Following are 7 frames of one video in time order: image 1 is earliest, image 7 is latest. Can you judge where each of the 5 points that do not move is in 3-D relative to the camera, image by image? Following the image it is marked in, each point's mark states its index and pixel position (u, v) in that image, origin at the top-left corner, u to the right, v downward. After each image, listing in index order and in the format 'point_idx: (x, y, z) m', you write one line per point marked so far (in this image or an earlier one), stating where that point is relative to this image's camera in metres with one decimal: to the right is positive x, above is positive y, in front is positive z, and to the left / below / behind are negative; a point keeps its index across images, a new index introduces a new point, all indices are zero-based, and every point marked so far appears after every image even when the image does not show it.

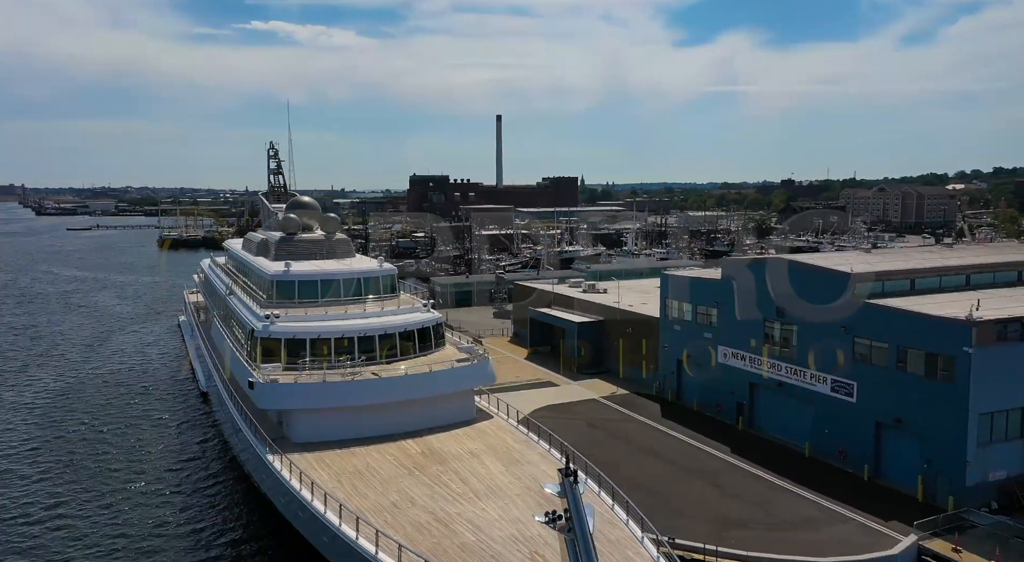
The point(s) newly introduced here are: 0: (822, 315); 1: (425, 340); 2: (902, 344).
0: (+7.1, -0.7, +16.6) m
1: (-2.1, -1.4, +17.5) m
2: (+8.0, -1.3, +14.9) m
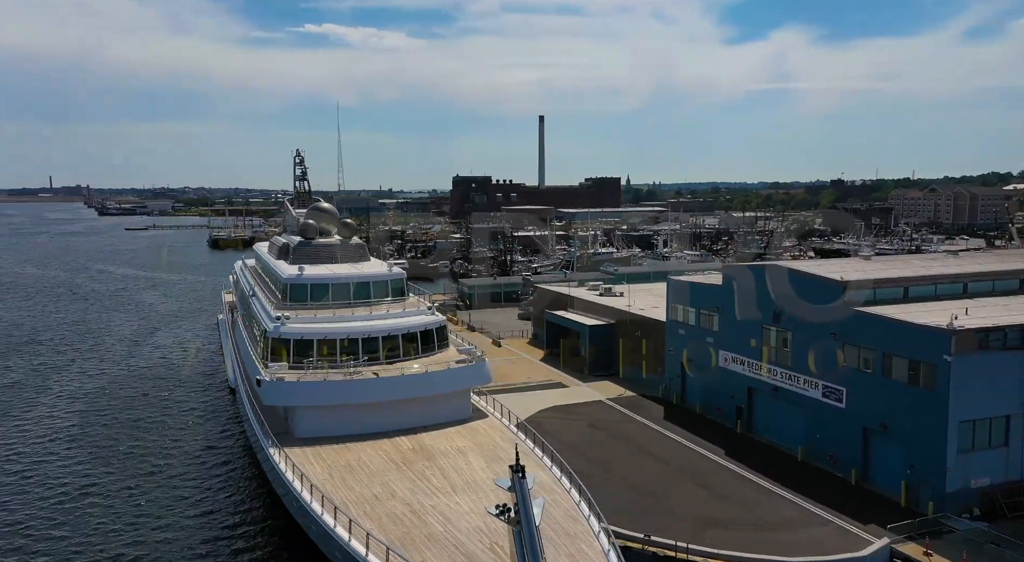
0: (+7.0, -0.9, +16.9) m
1: (-2.1, -1.6, +18.3) m
2: (+7.8, -1.5, +15.0) m
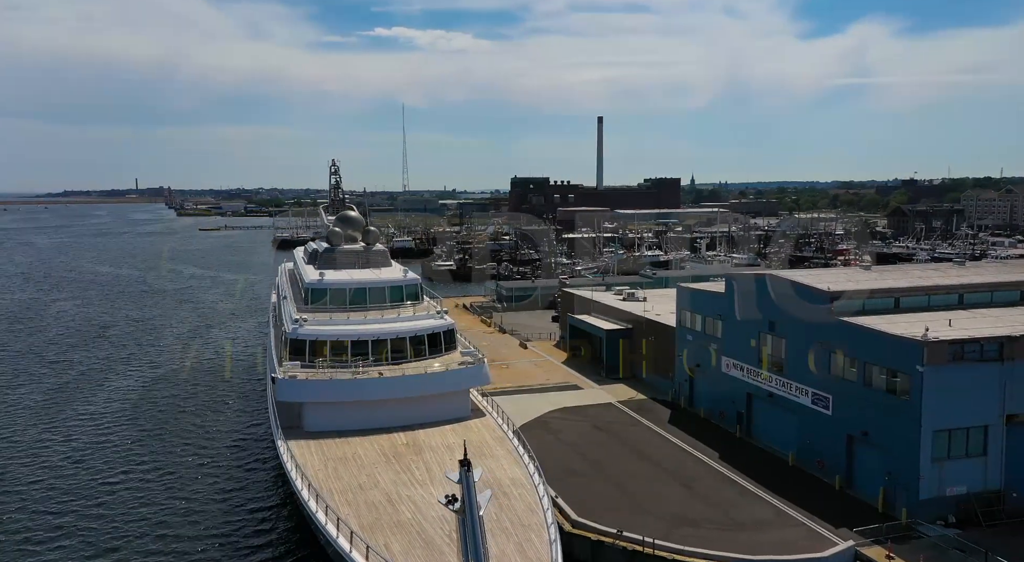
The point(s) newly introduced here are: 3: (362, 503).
0: (+6.9, -1.1, +17.3) m
1: (-2.1, -1.7, +19.4) m
2: (+7.5, -1.7, +15.4) m
3: (-2.5, -3.6, +11.8) m
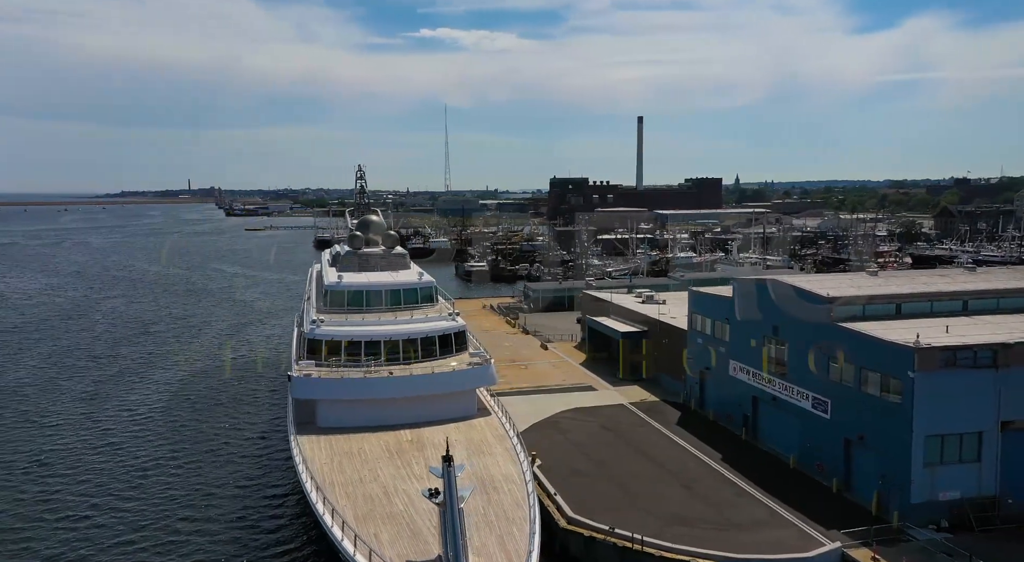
0: (+7.0, -1.2, +17.5) m
1: (-1.8, -1.8, +20.1) m
2: (+7.5, -1.8, +15.5) m
3: (-2.6, -3.7, +12.5) m
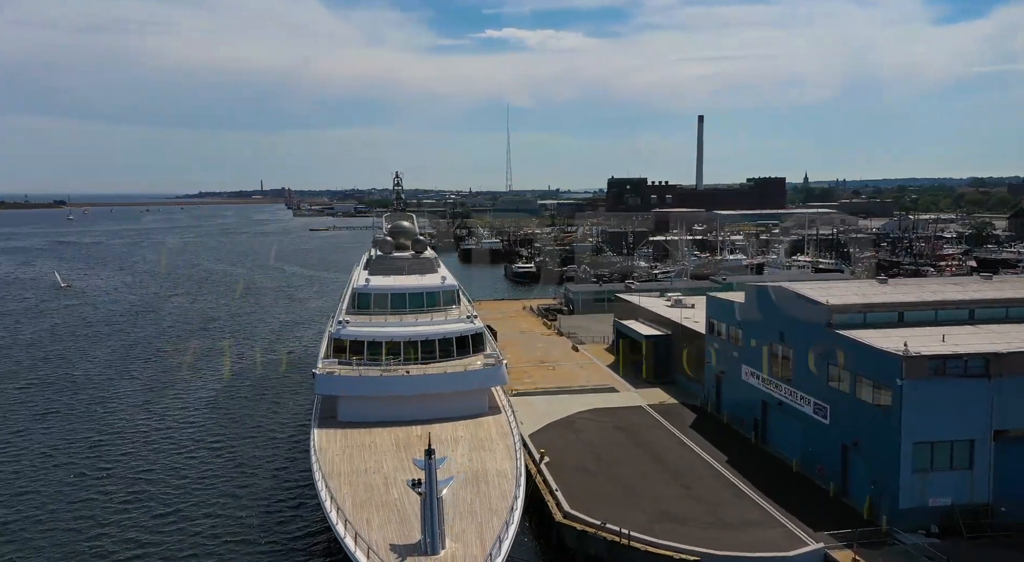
0: (+7.2, -1.4, +17.8) m
1: (-1.4, -1.9, +21.1) m
2: (+7.6, -2.0, +15.8) m
3: (-2.8, -3.8, +13.6) m
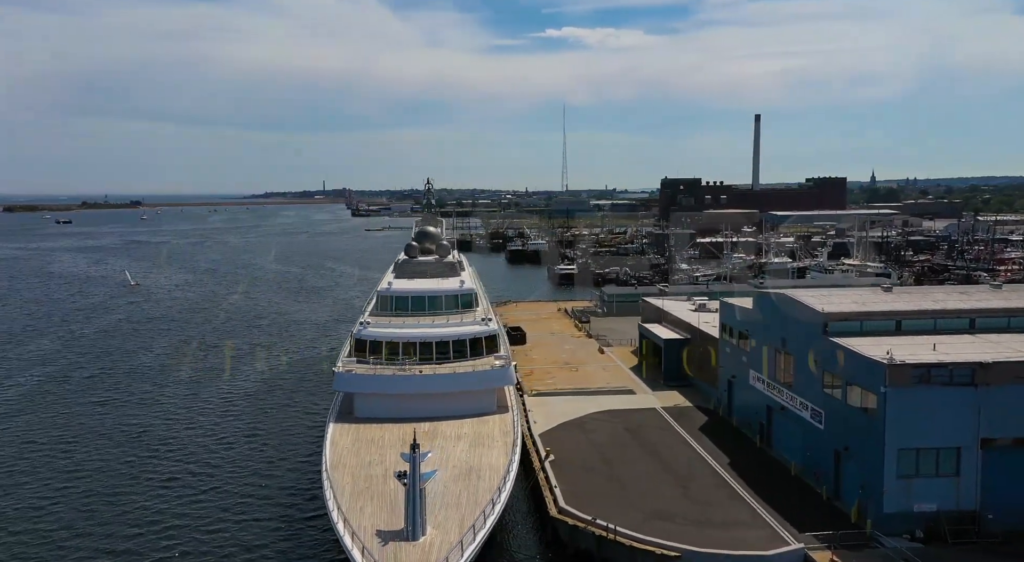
0: (+7.3, -1.6, +18.1) m
1: (-1.1, -2.0, +22.0) m
2: (+7.5, -2.2, +16.1) m
3: (-3.0, -3.9, +14.6) m
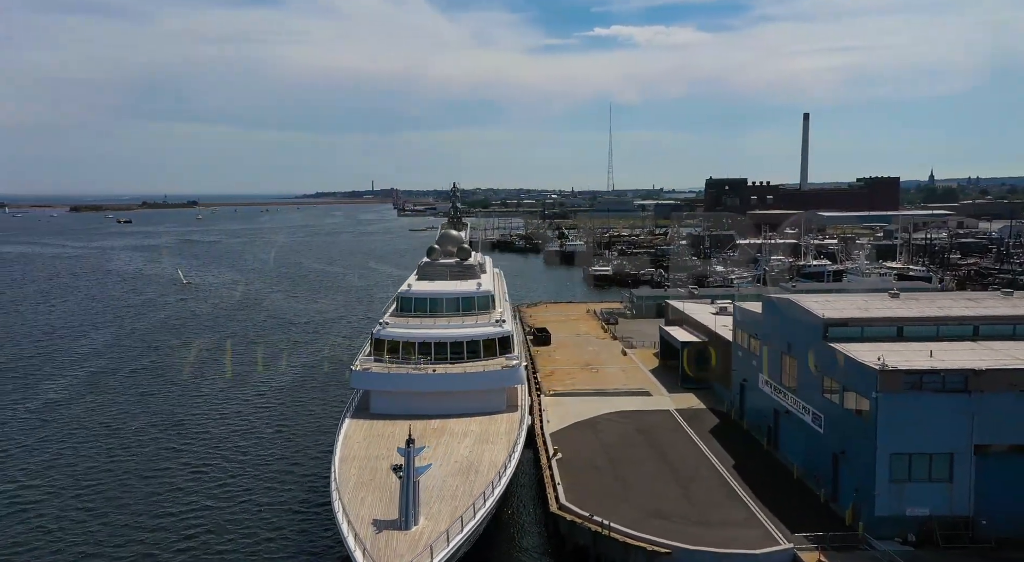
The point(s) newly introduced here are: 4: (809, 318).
0: (+7.5, -1.7, +18.3) m
1: (-0.7, -2.1, +22.7) m
2: (+7.5, -2.3, +16.4) m
3: (-3.1, -4.0, +15.5) m
4: (+7.4, -0.9, +18.1) m
